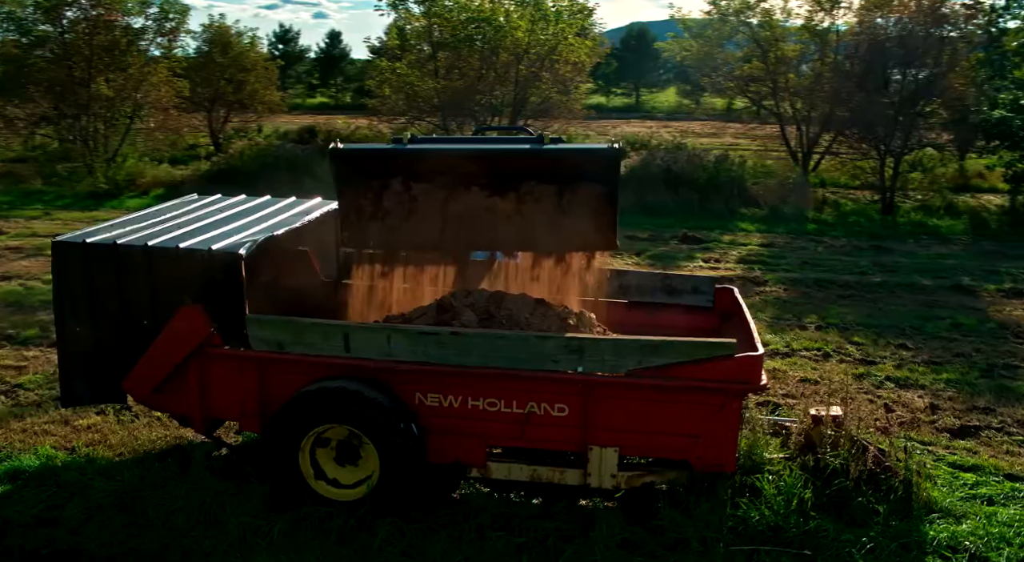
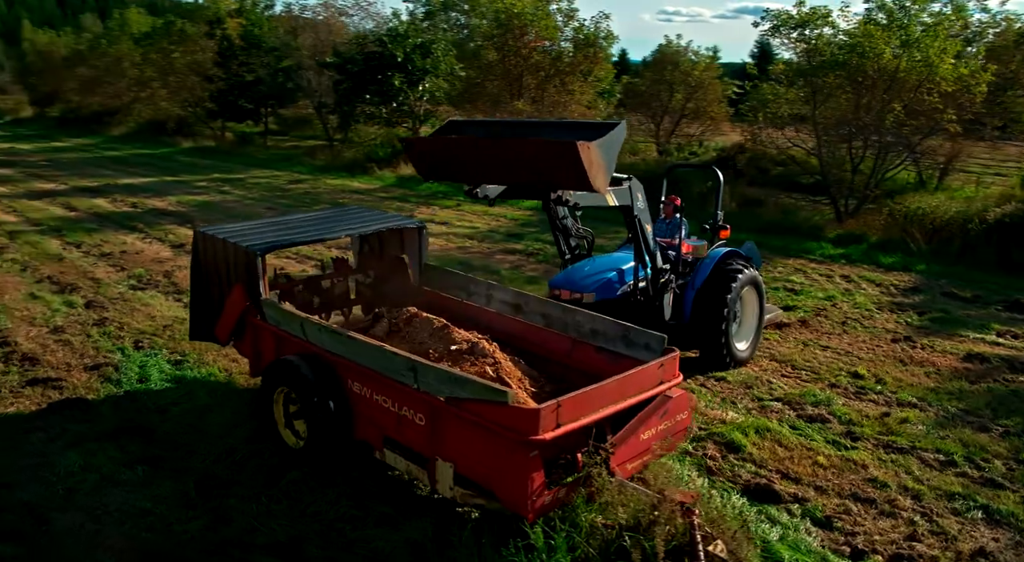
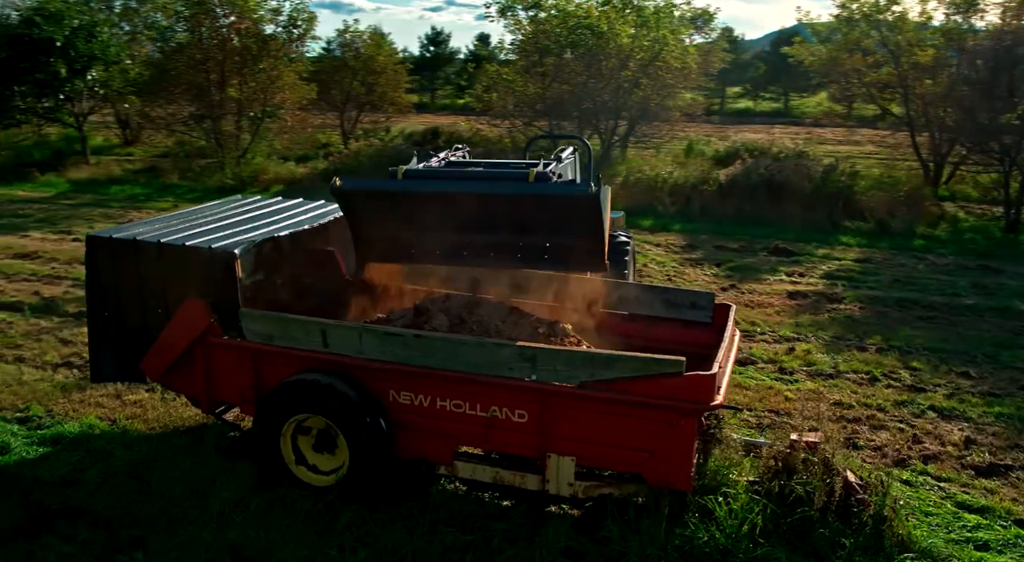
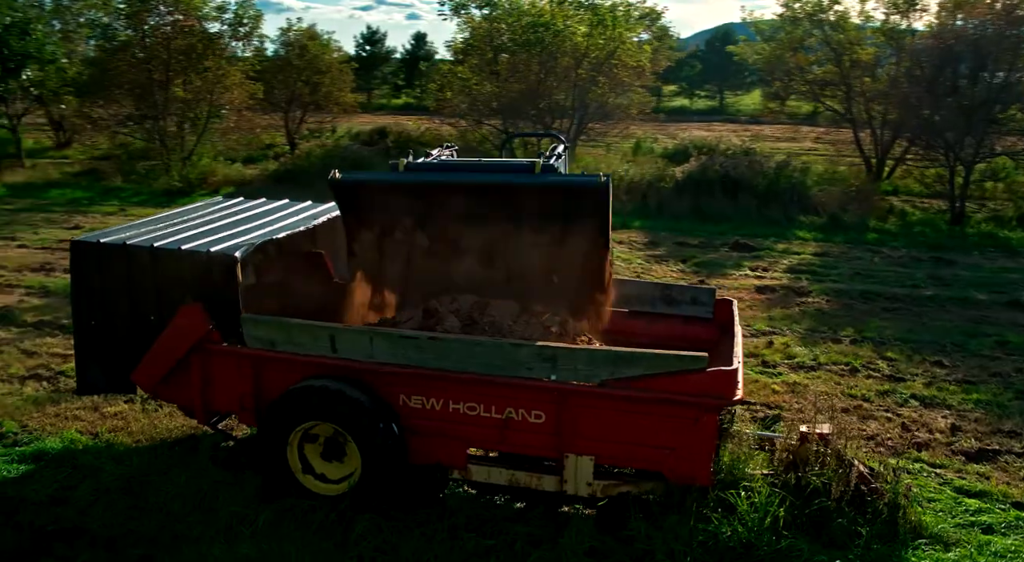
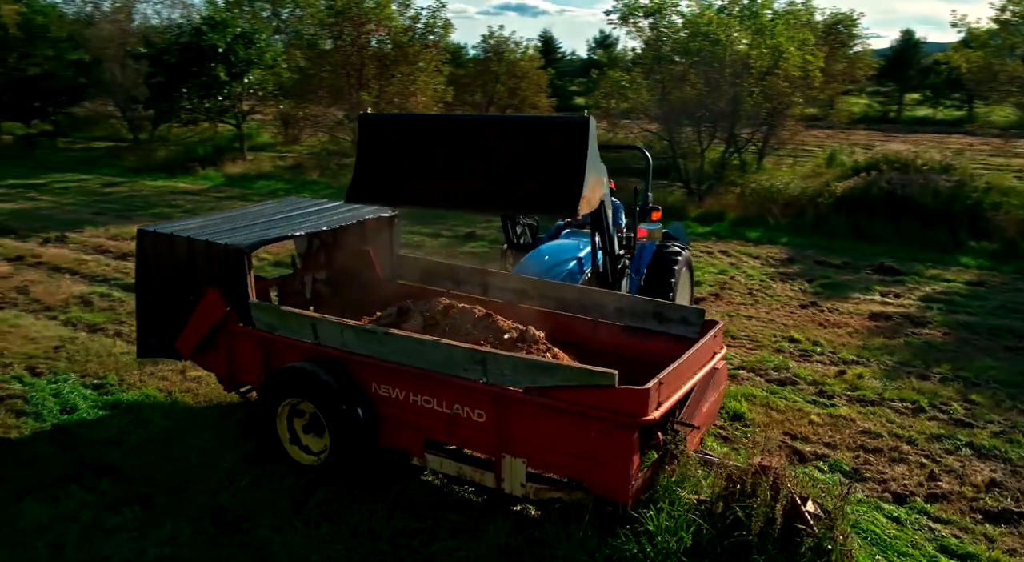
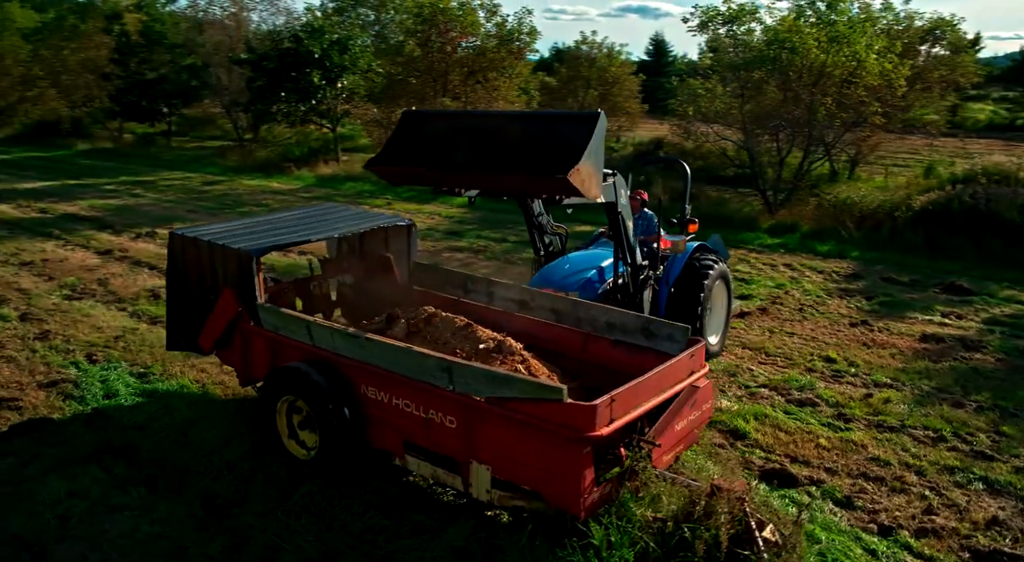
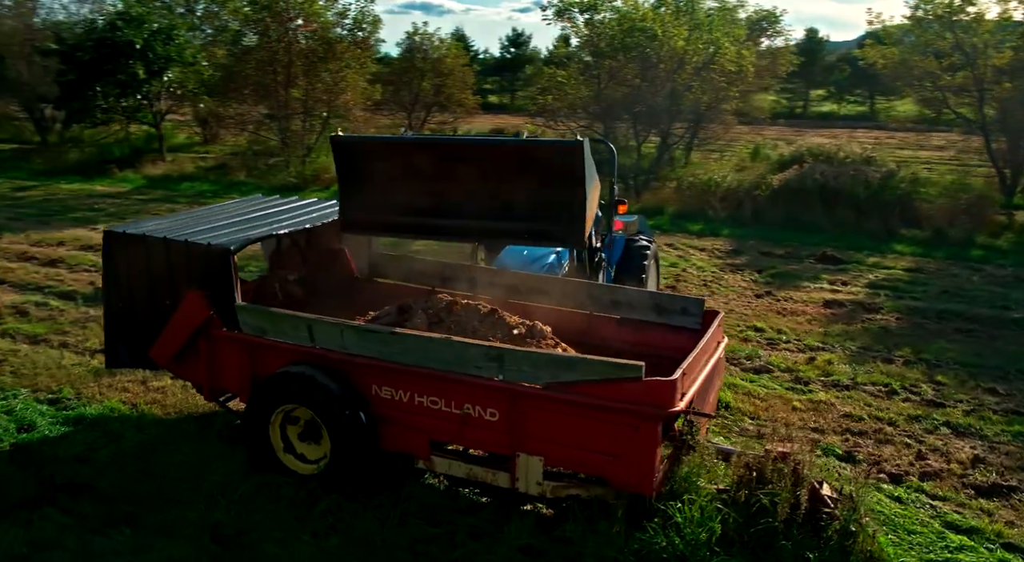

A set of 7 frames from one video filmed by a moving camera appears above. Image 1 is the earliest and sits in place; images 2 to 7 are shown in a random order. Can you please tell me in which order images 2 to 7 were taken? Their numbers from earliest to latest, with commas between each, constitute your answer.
4, 3, 7, 5, 6, 2
